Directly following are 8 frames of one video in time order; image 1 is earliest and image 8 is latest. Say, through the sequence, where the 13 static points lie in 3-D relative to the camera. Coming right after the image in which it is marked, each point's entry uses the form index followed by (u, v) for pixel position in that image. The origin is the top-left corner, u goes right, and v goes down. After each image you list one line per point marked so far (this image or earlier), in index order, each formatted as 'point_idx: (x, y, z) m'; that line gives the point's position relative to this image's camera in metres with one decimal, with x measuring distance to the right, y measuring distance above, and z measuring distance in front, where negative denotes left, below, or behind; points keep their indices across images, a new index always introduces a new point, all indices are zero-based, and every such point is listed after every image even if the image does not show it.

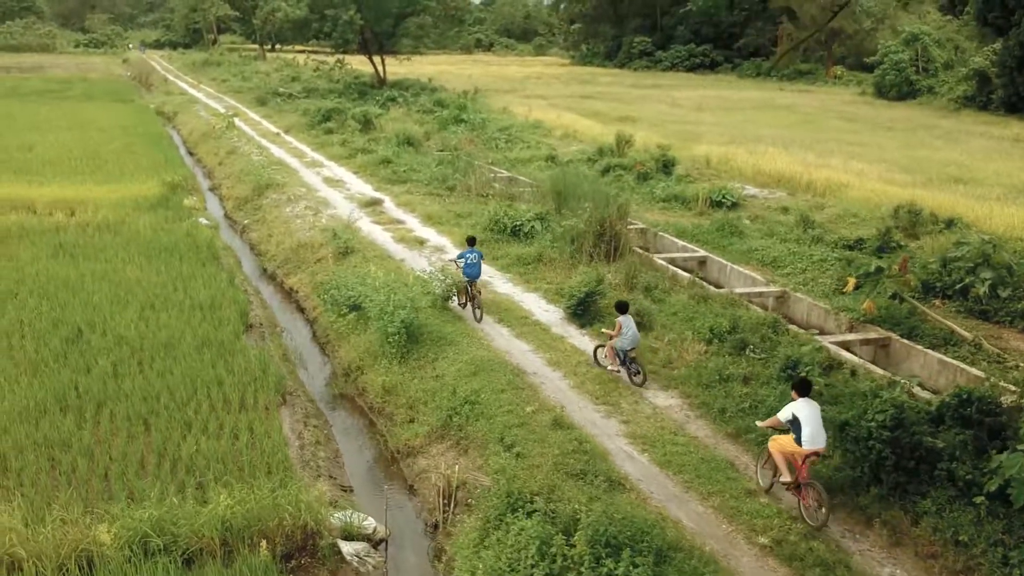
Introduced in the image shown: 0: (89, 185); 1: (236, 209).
0: (-7.0, +1.7, +16.5) m
1: (-4.4, +1.3, +15.9) m
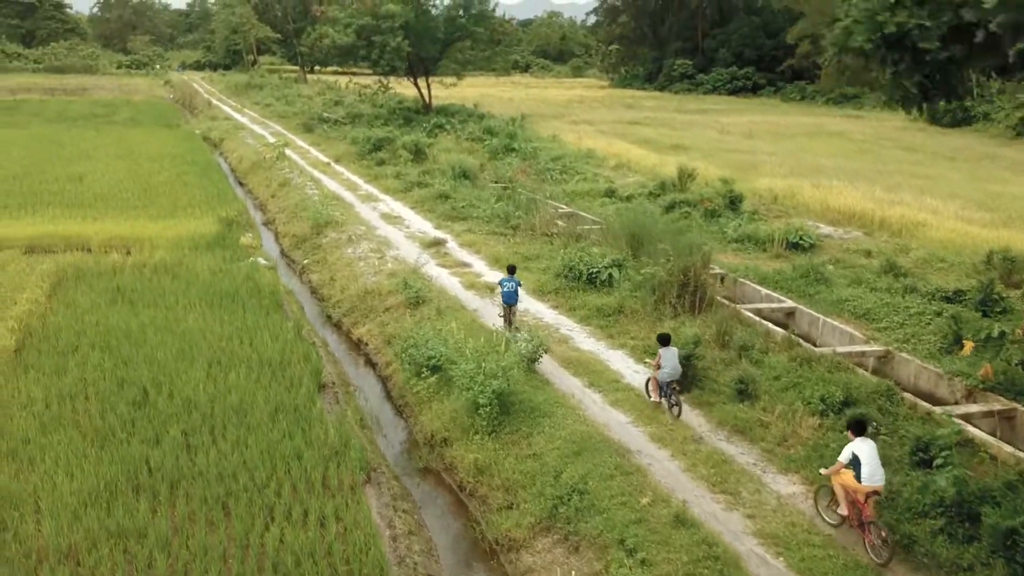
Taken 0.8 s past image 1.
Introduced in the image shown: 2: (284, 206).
0: (-6.0, +1.1, +16.1) m
1: (-3.4, +0.6, +15.4) m
2: (-4.1, +1.4, +18.1) m
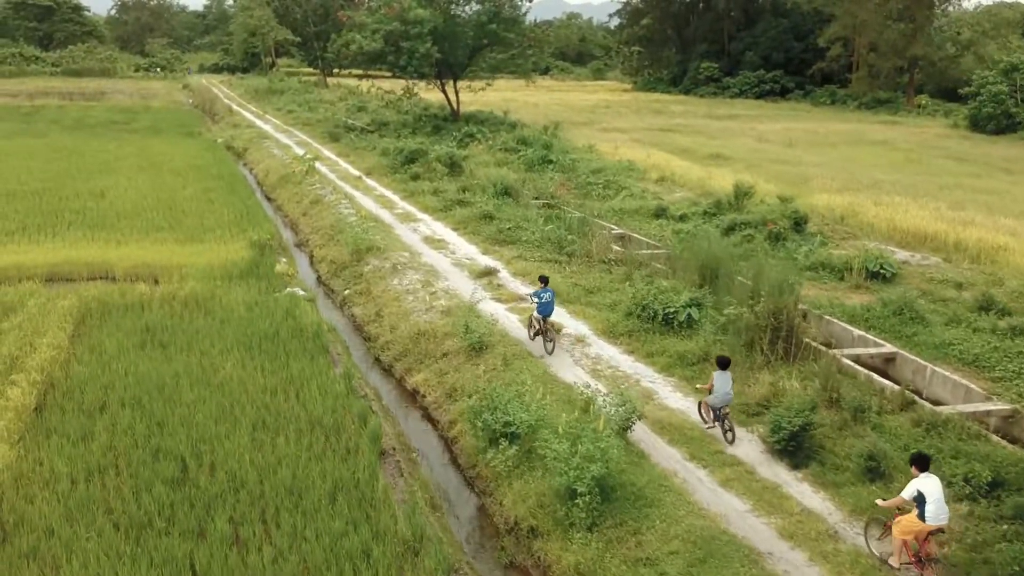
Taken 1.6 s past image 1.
0: (-5.2, +0.6, +15.1) m
1: (-2.6, +0.2, +14.3) m
2: (-3.2, +1.0, +17.0) m
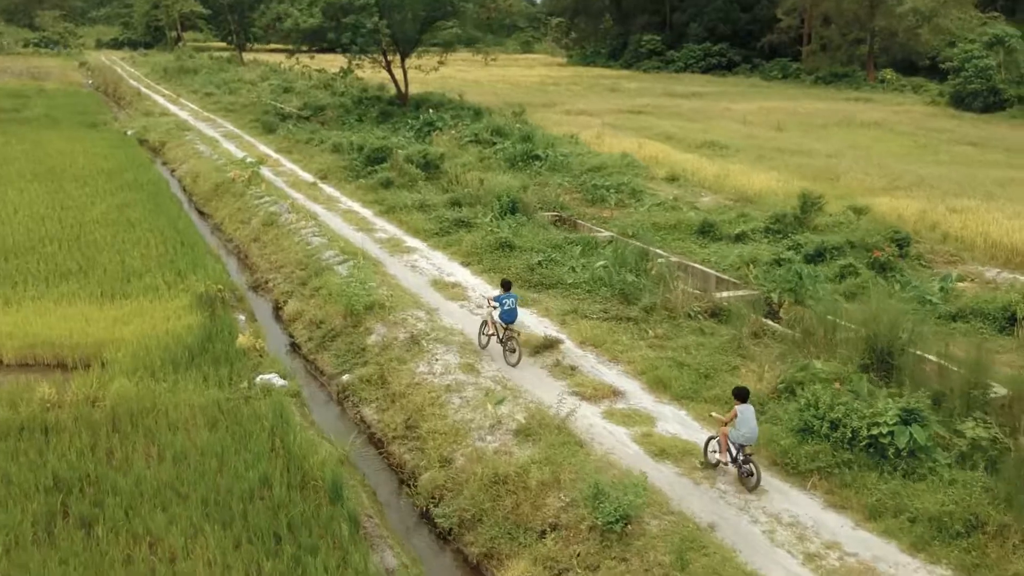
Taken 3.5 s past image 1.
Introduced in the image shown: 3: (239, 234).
0: (-4.7, -0.2, +10.7) m
1: (-2.0, -0.6, +10.2) m
2: (-2.9, +0.3, +12.9) m
3: (-4.2, +0.8, +15.3) m
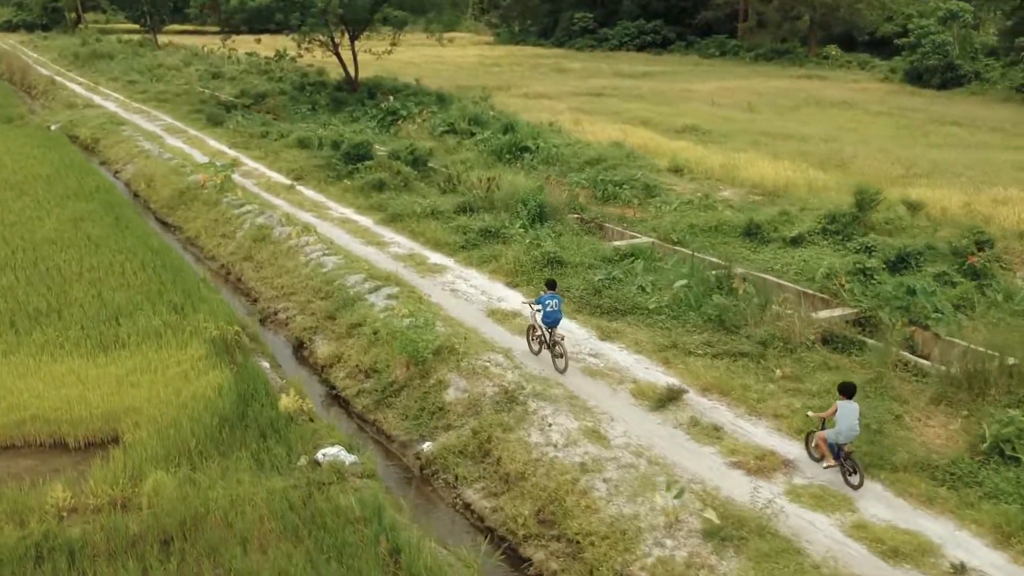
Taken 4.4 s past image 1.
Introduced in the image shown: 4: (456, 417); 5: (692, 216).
0: (-3.9, -0.6, +8.7) m
1: (-1.2, -1.0, +8.4) m
2: (-2.3, -0.1, +10.9) m
3: (-3.8, +0.5, +13.2) m
4: (-0.4, -1.0, +7.8) m
5: (+2.6, +1.0, +14.3) m
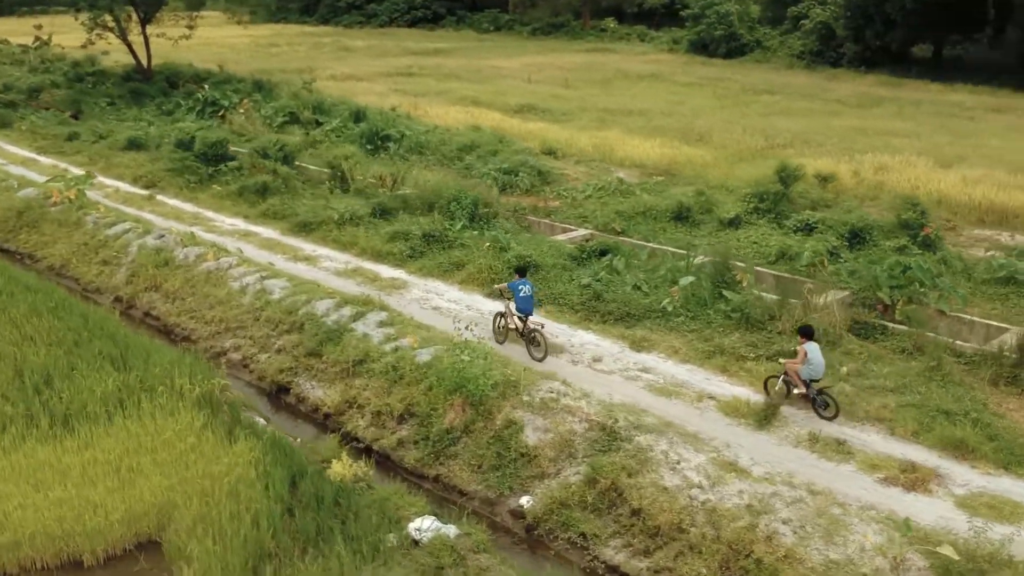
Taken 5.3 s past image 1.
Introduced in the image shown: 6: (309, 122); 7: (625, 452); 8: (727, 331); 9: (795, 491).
0: (-3.3, -1.1, +6.8) m
1: (-0.6, -1.2, +7.2) m
2: (-2.4, -0.4, +9.4) m
3: (-4.5, +0.1, +11.2) m
4: (+0.3, -1.2, +6.8) m
5: (+1.4, +1.2, +13.8) m
6: (-3.9, +3.2, +19.4) m
7: (+0.8, -1.1, +6.7) m
8: (+1.9, -0.4, +8.9) m
9: (+1.8, -1.3, +6.2) m
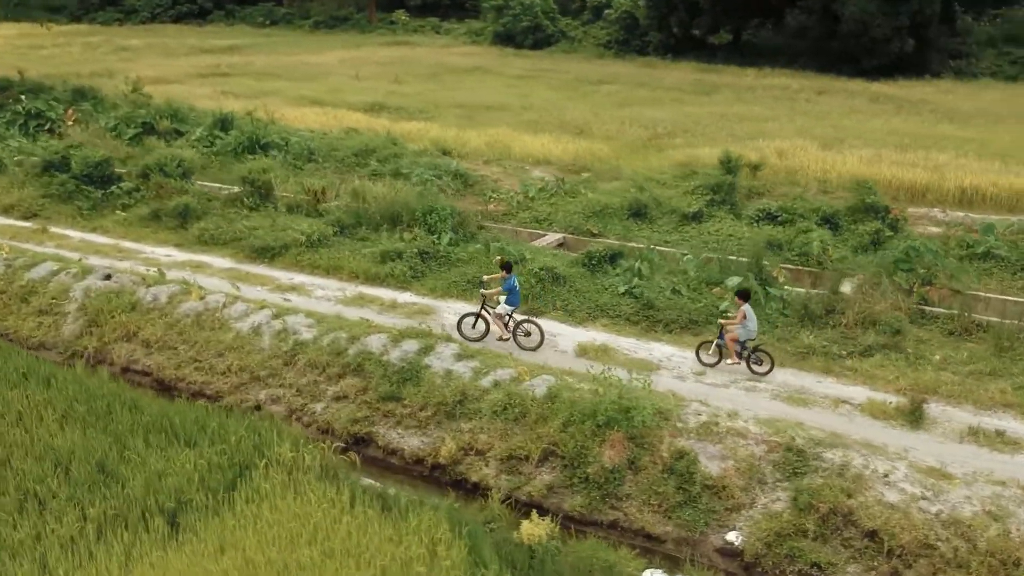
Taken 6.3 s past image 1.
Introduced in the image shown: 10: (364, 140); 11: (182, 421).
0: (-2.0, -1.5, +5.5) m
1: (+0.5, -1.4, +6.6) m
2: (-1.8, -0.7, +8.2) m
3: (-4.3, -0.4, +9.5) m
4: (+1.5, -1.3, +6.4) m
5: (+0.6, +1.1, +13.4) m
6: (-6.0, +2.8, +17.5) m
7: (+2.0, -1.2, +6.4) m
8: (+2.5, -0.4, +8.8) m
9: (+3.1, -1.2, +6.1) m
10: (-2.6, +2.6, +17.7) m
11: (-2.4, -0.9, +7.3) m
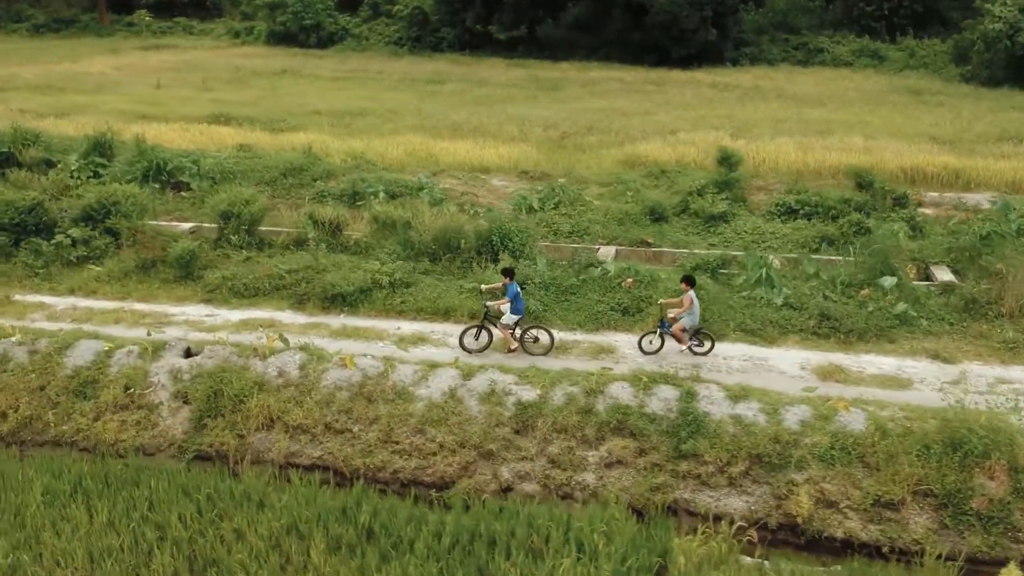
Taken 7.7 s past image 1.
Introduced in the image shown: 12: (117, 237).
0: (+0.9, -1.9, +4.4) m
1: (+3.0, -1.5, +6.1) m
2: (+0.2, -1.1, +7.0) m
3: (-2.6, -1.1, +7.4) m
4: (+3.9, -1.3, +6.2) m
5: (+0.8, +0.9, +12.6) m
6: (-6.9, +1.9, +14.5) m
7: (+4.4, -1.1, +6.3) m
8: (+4.1, -0.3, +8.8) m
9: (+5.5, -1.1, +6.4) m
10: (-3.7, +2.1, +15.7) m
11: (-0.1, -1.4, +5.9) m
12: (-4.2, +0.6, +10.7) m
